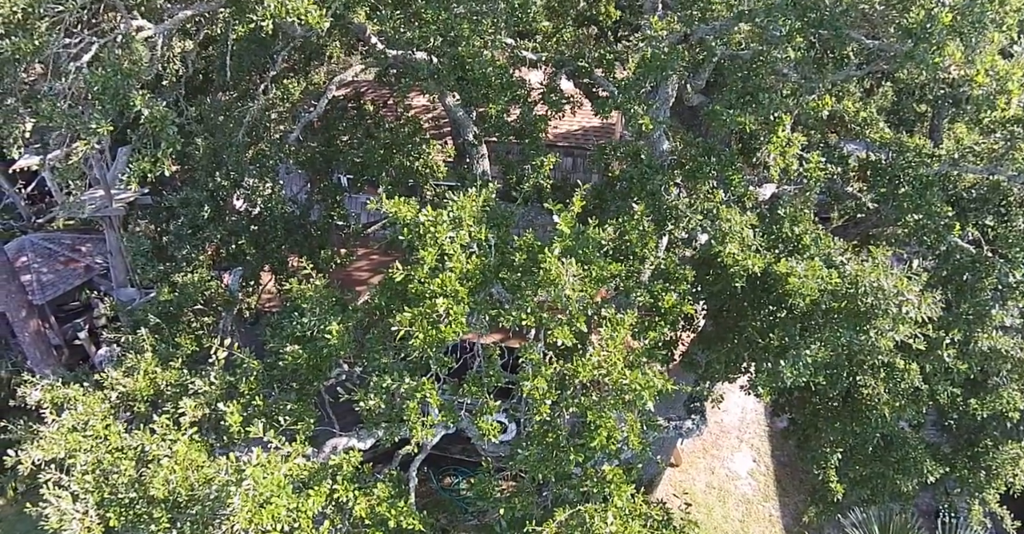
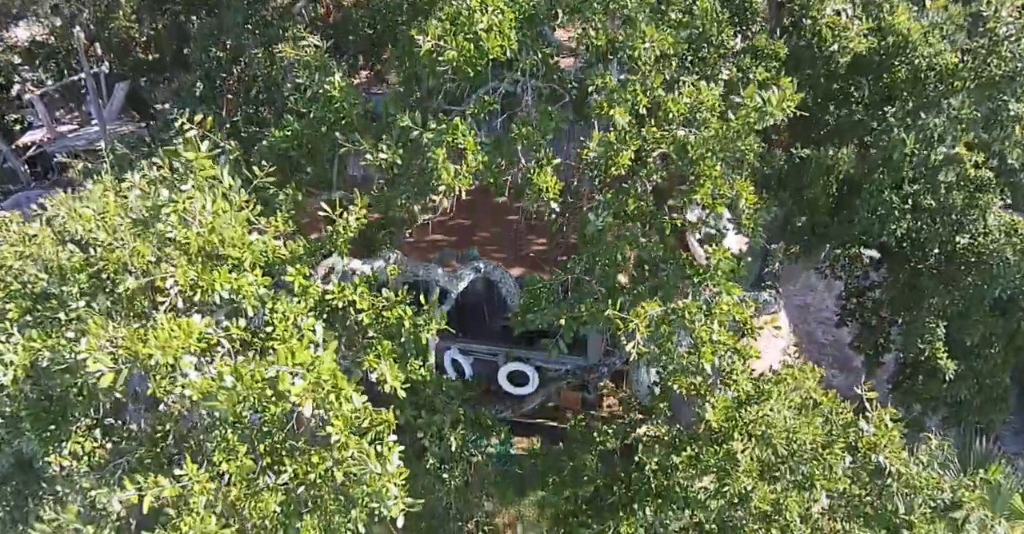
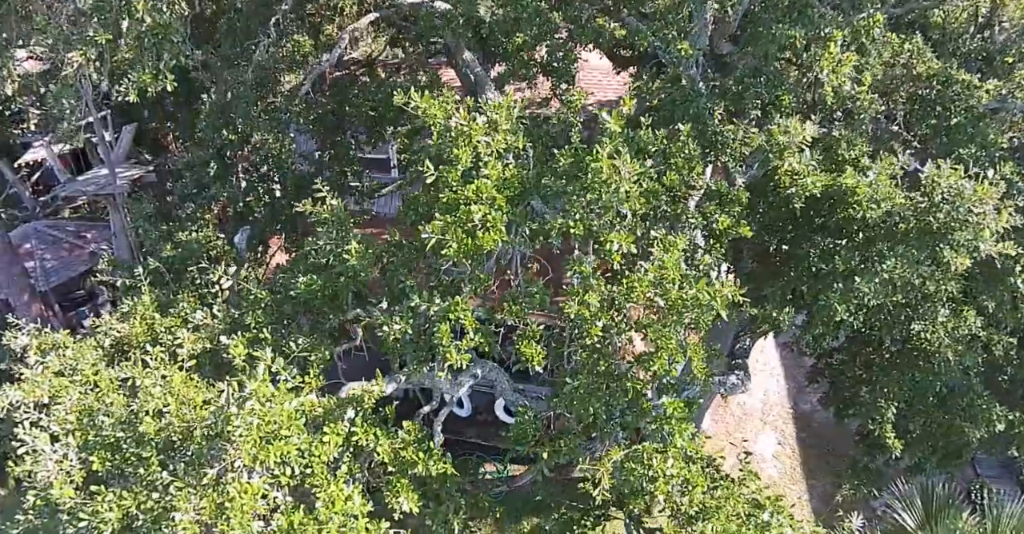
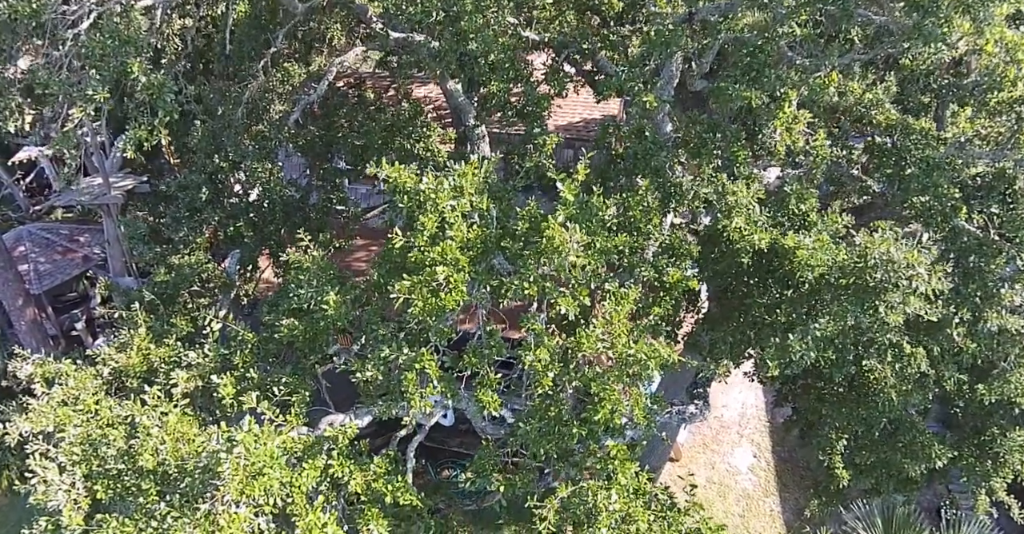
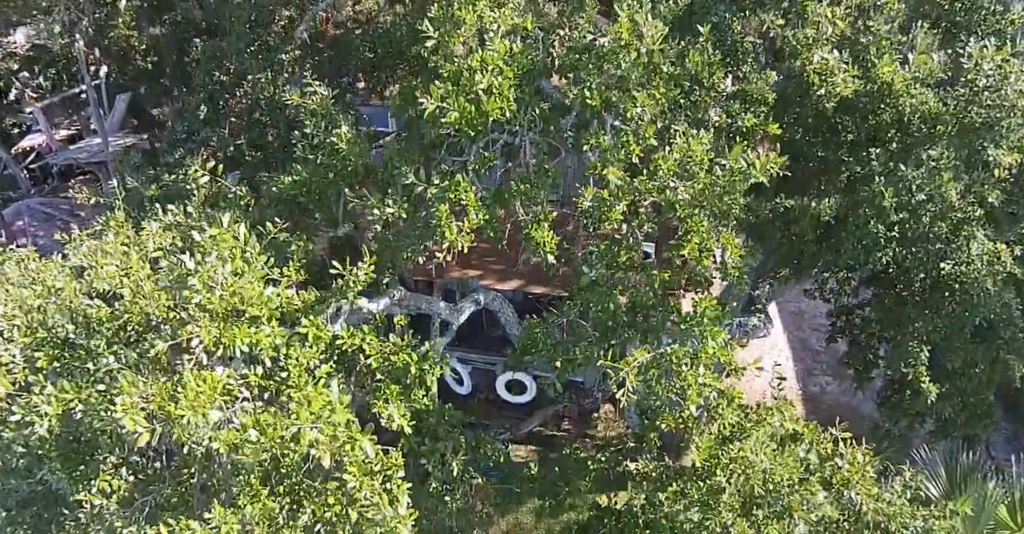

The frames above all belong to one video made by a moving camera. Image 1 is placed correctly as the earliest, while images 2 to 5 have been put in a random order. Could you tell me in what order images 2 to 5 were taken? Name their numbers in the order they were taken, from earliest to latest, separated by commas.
4, 3, 5, 2
